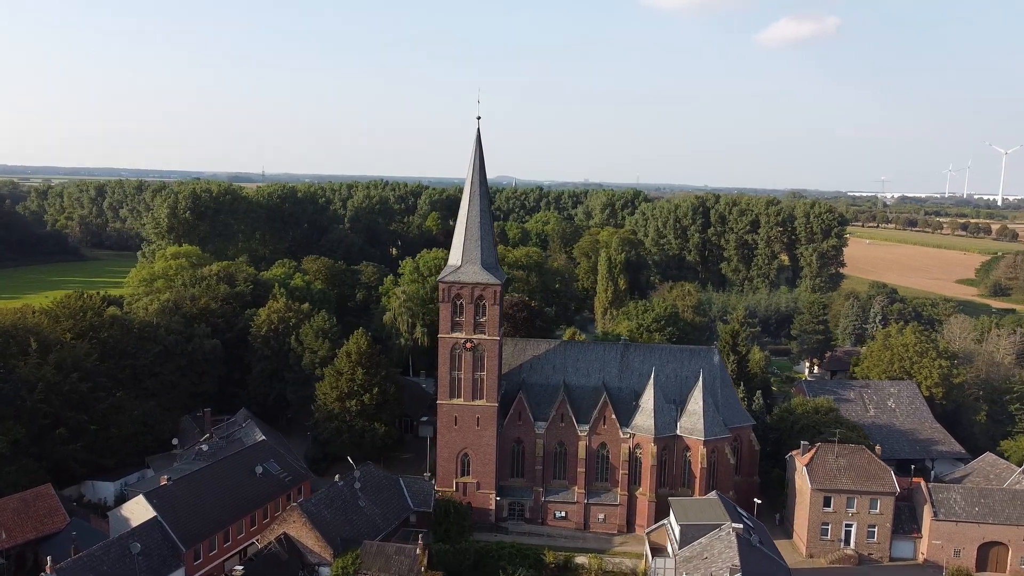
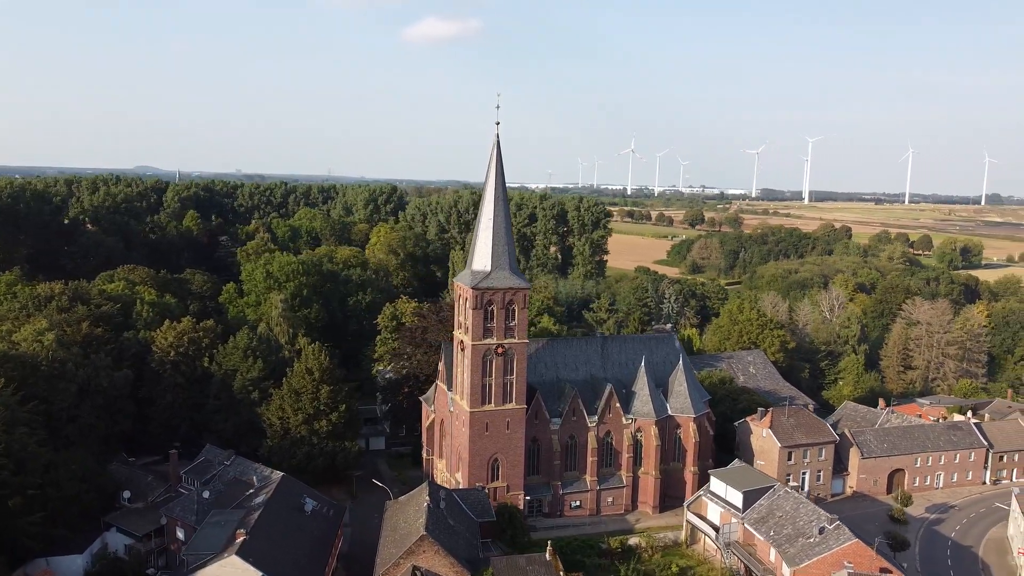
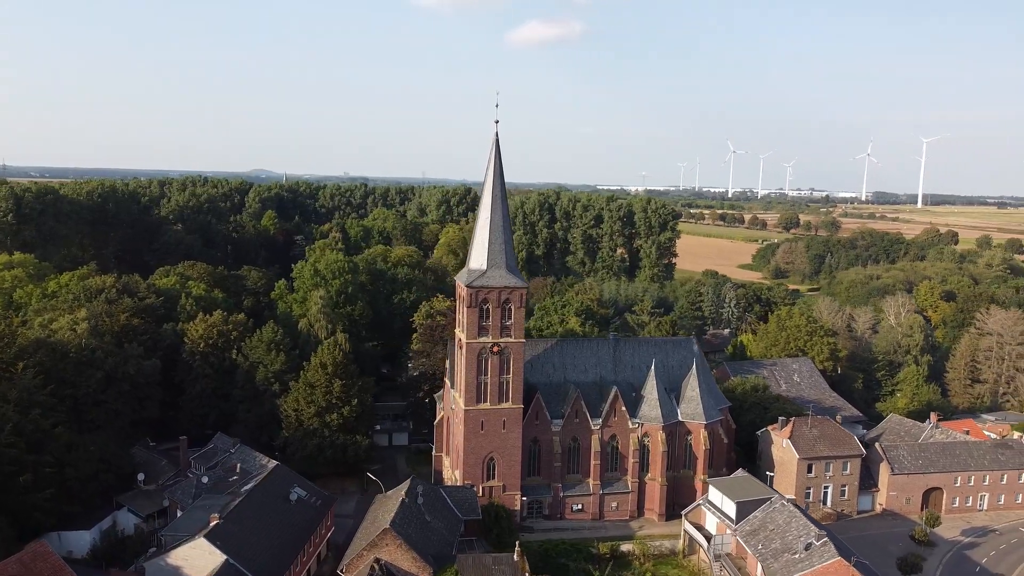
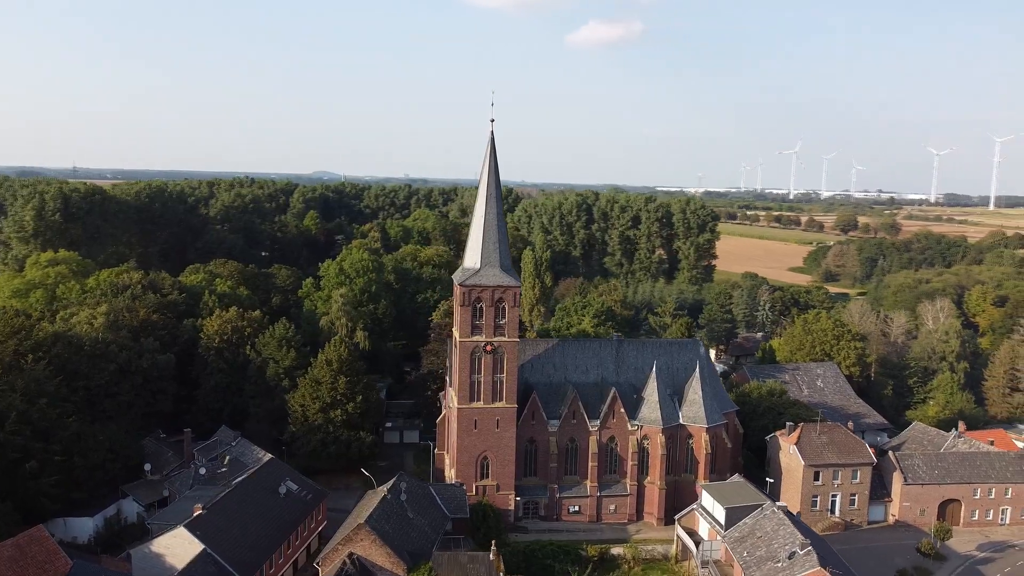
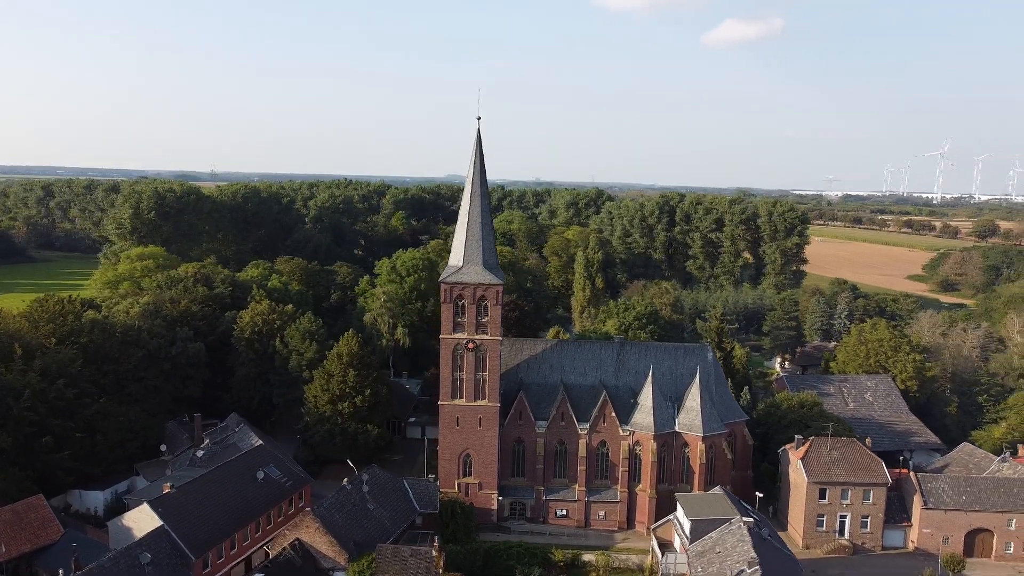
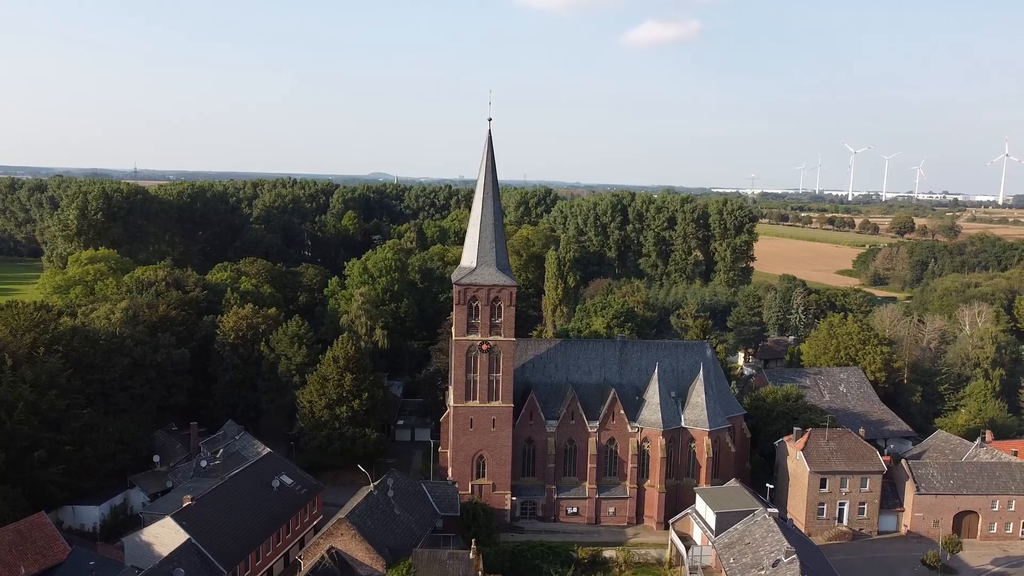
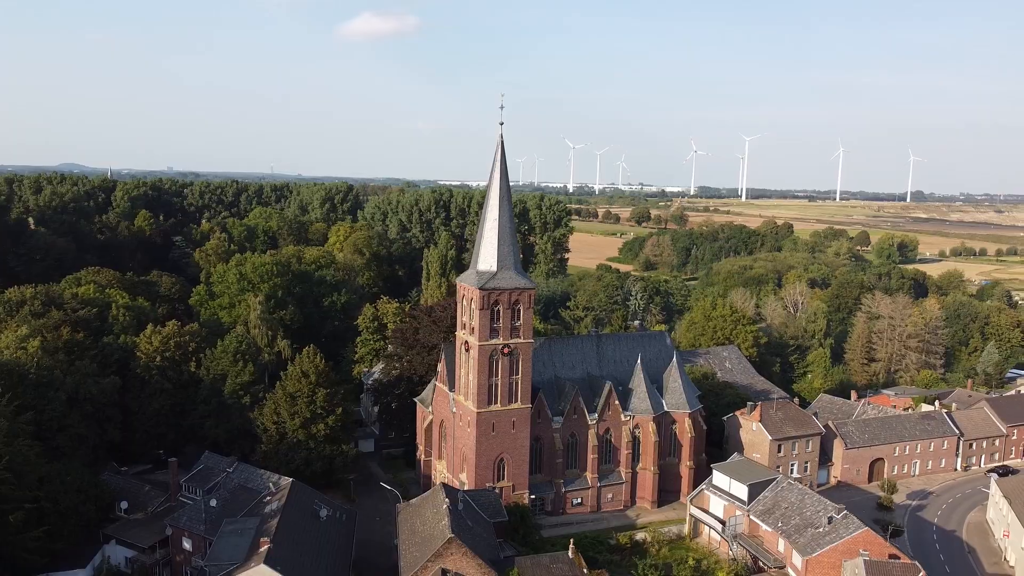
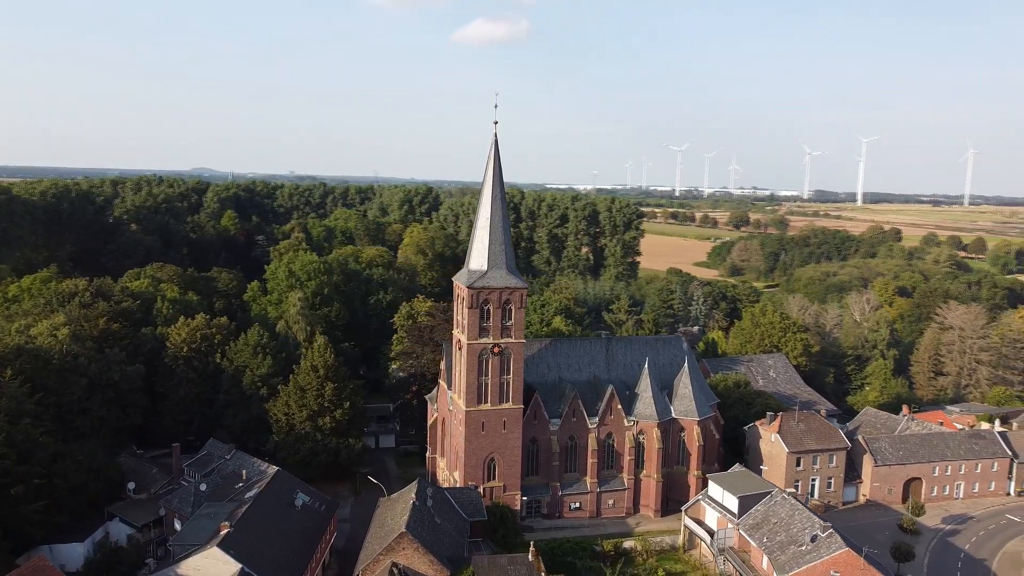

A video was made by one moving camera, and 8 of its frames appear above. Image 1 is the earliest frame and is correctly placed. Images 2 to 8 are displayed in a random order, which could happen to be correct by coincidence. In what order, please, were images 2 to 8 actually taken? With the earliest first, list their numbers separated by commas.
5, 6, 4, 3, 8, 2, 7
